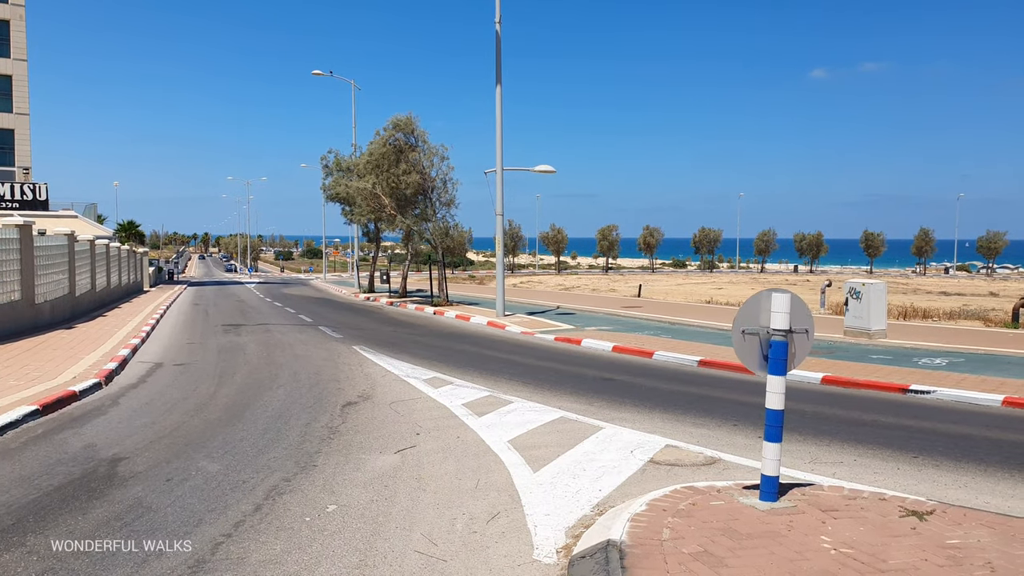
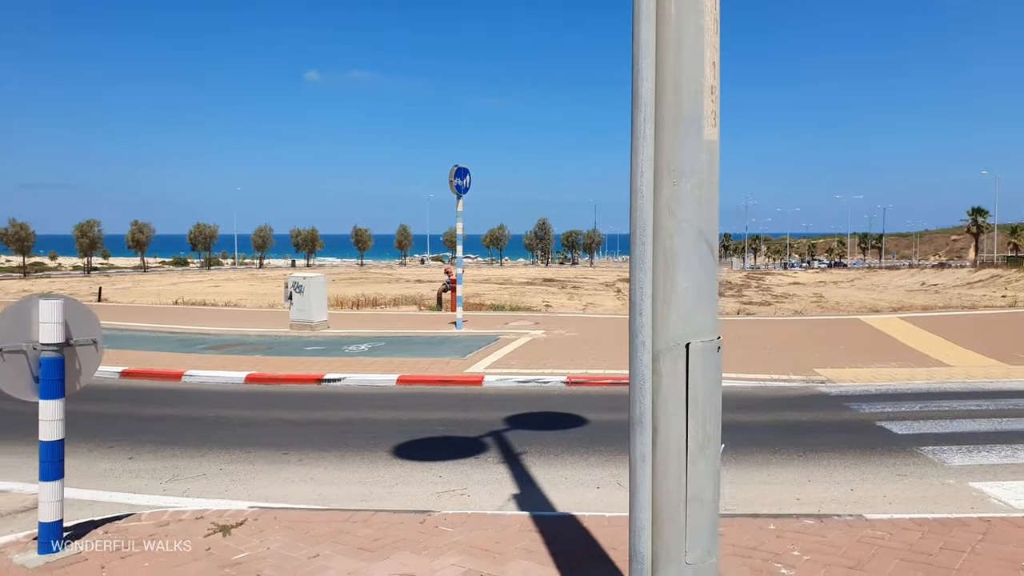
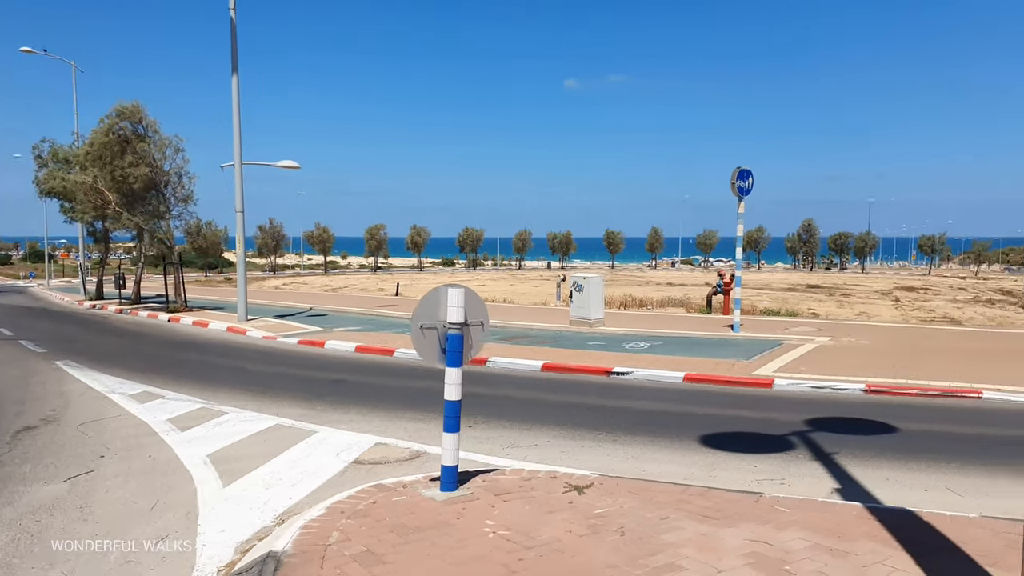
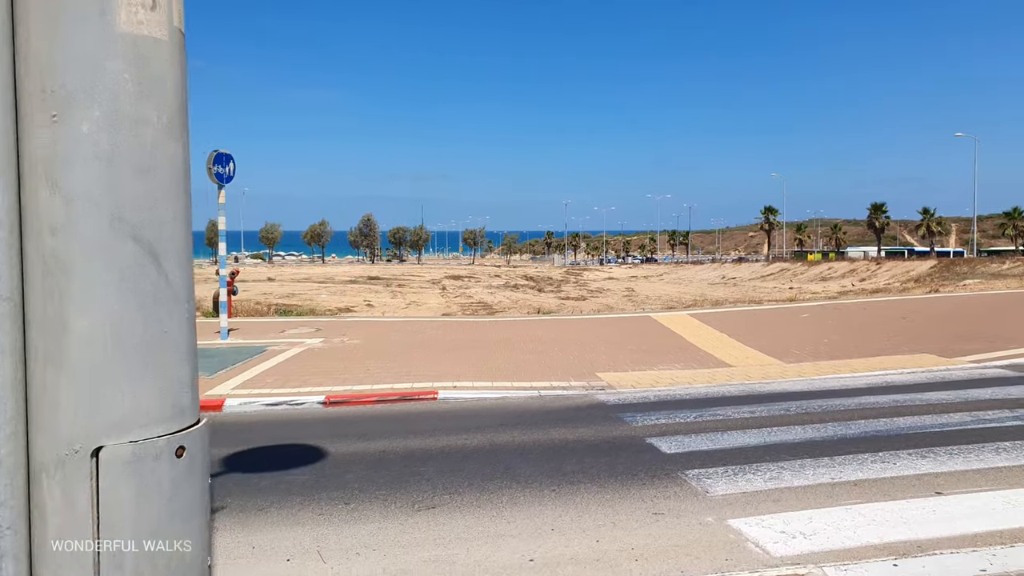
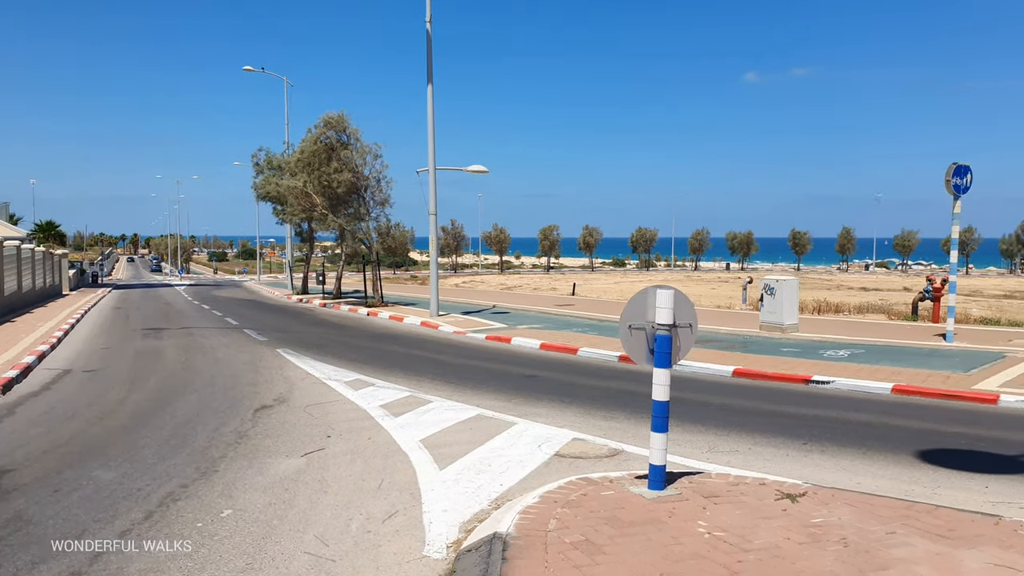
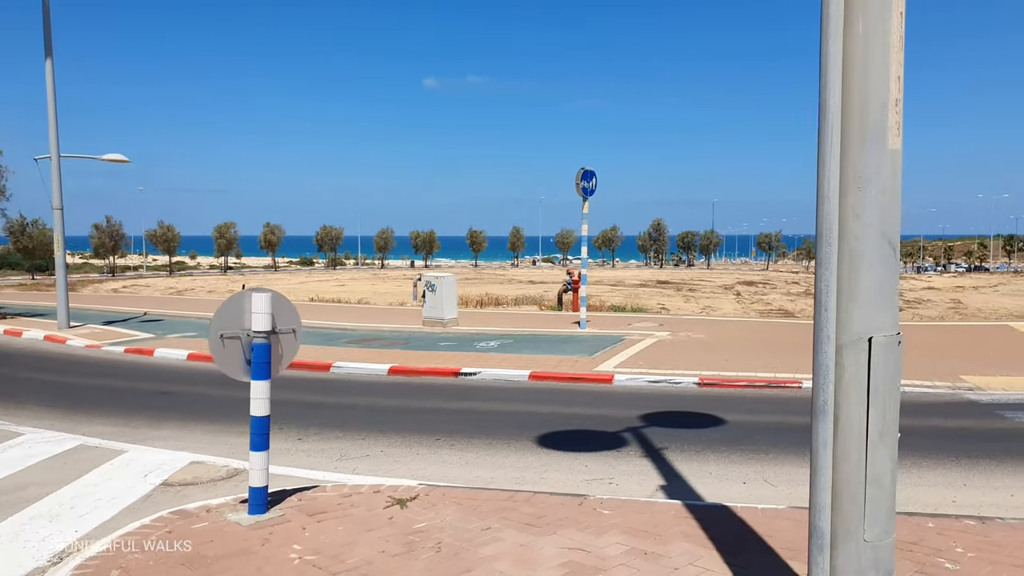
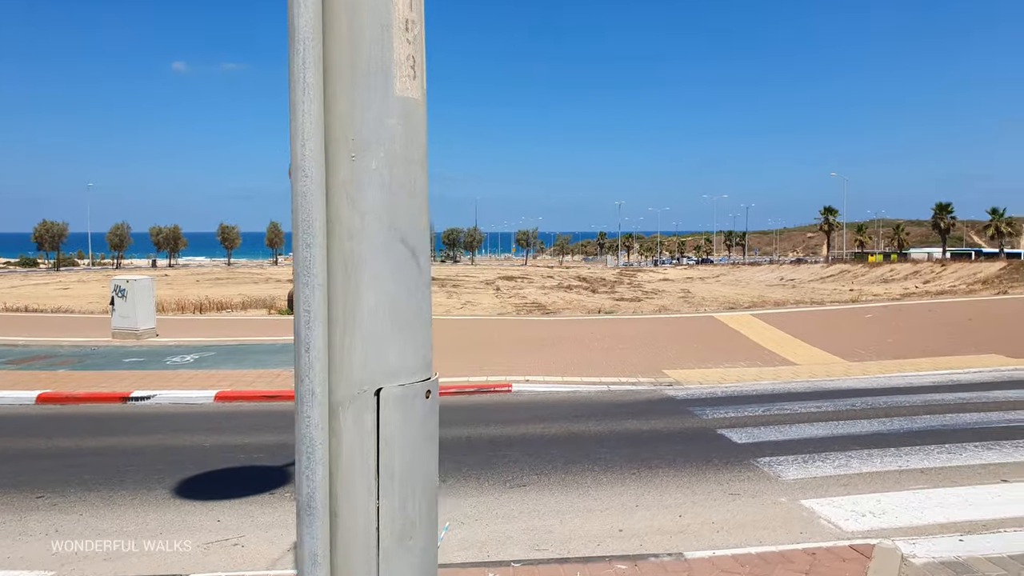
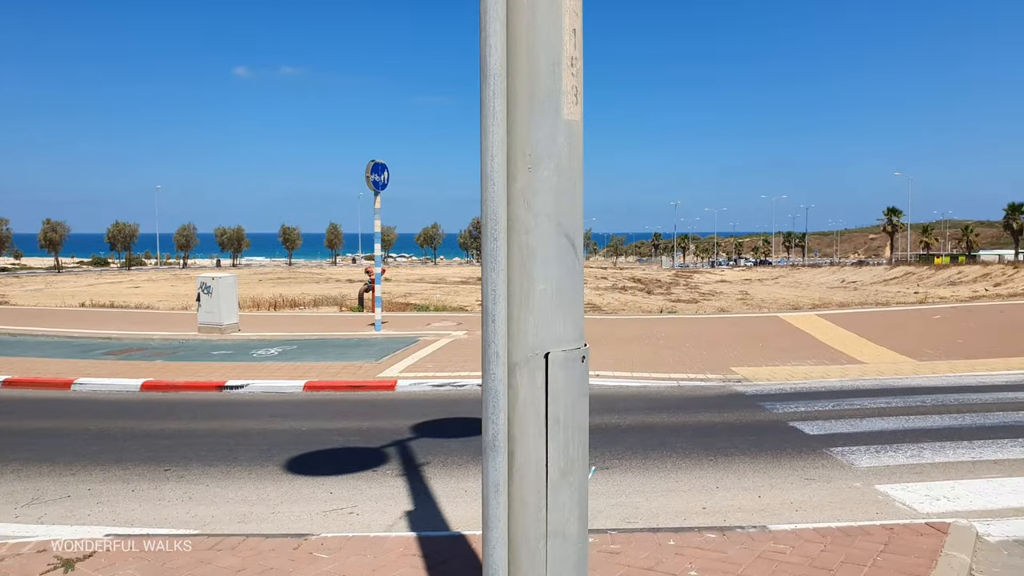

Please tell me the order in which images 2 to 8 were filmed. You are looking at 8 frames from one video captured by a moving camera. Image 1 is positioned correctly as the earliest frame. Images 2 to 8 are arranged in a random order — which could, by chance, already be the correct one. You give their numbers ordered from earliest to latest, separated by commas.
5, 3, 6, 2, 8, 7, 4
